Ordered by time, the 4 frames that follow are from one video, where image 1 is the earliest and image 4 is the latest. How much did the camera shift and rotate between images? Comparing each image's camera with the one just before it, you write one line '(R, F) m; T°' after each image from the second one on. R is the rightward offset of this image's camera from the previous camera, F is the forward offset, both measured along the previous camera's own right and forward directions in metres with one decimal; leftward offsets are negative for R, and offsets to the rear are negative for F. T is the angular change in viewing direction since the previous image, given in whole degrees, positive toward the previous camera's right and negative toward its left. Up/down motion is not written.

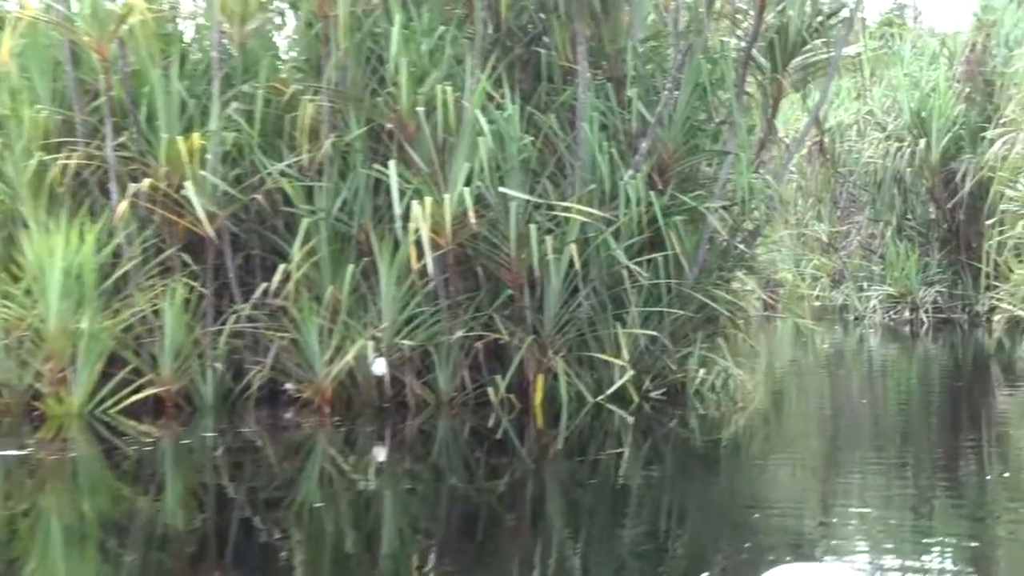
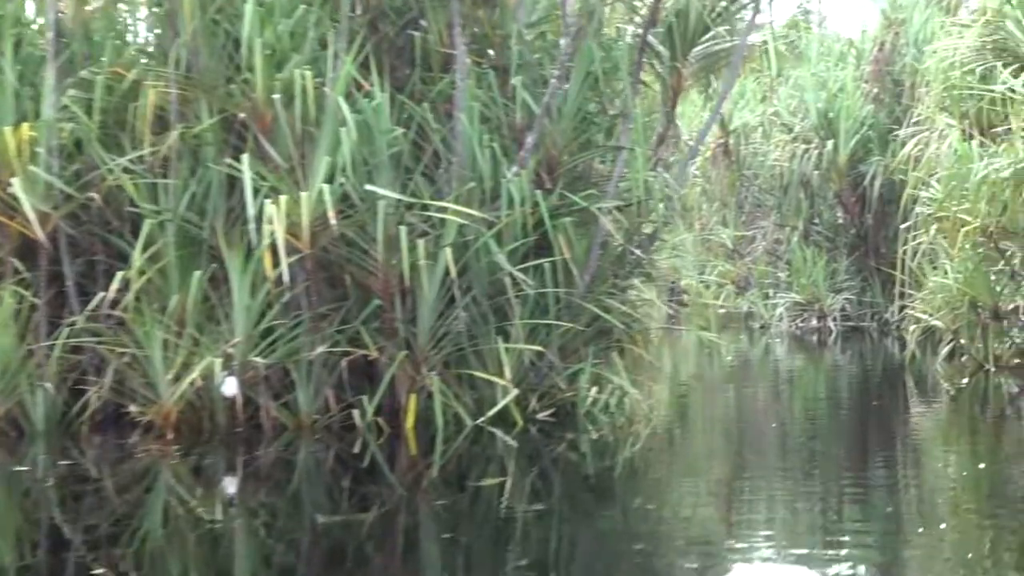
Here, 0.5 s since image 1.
(0.0, +0.3) m; +3°
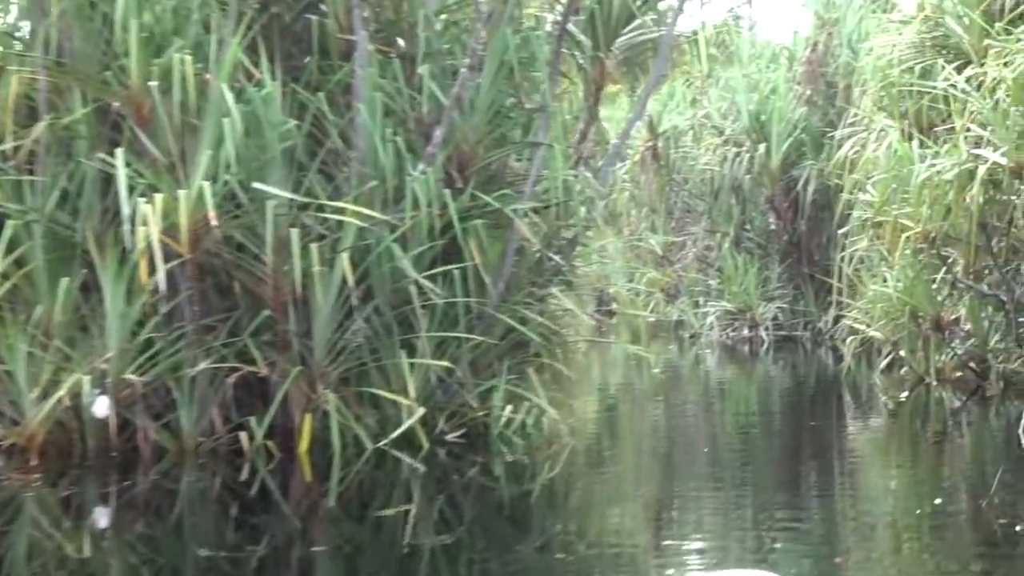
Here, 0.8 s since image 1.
(0.0, +0.2) m; +2°
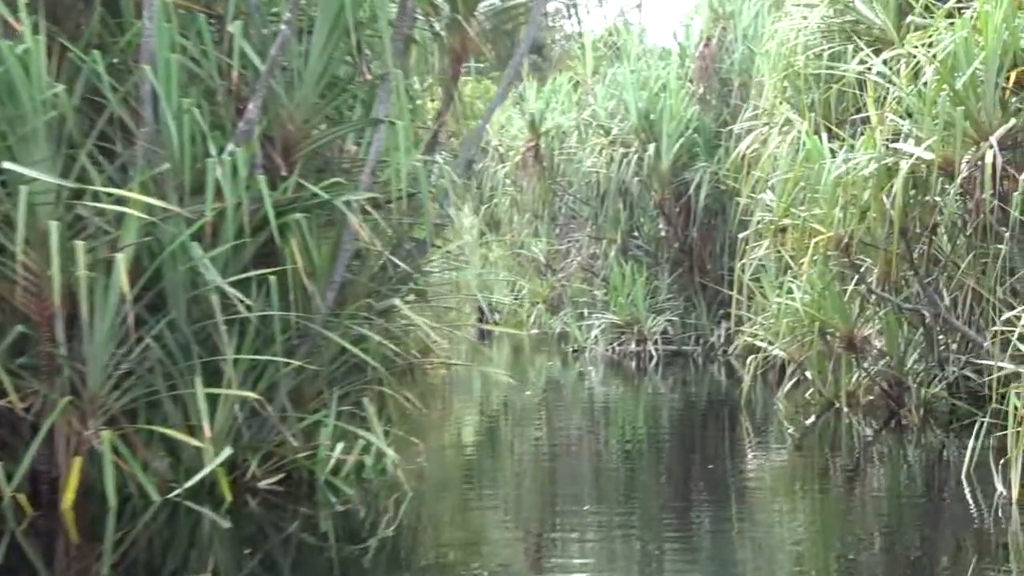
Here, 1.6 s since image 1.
(+0.1, +0.5) m; +3°
